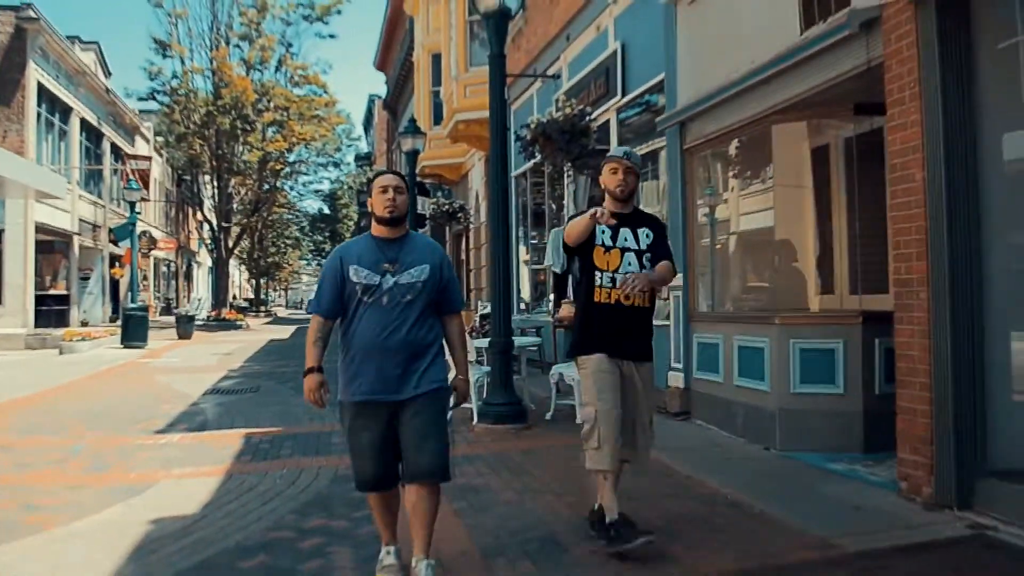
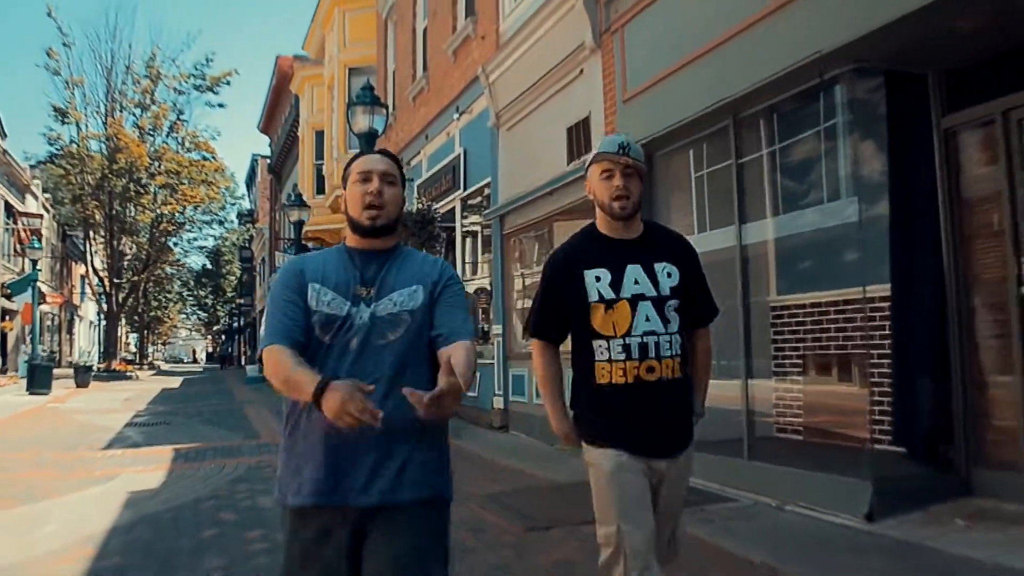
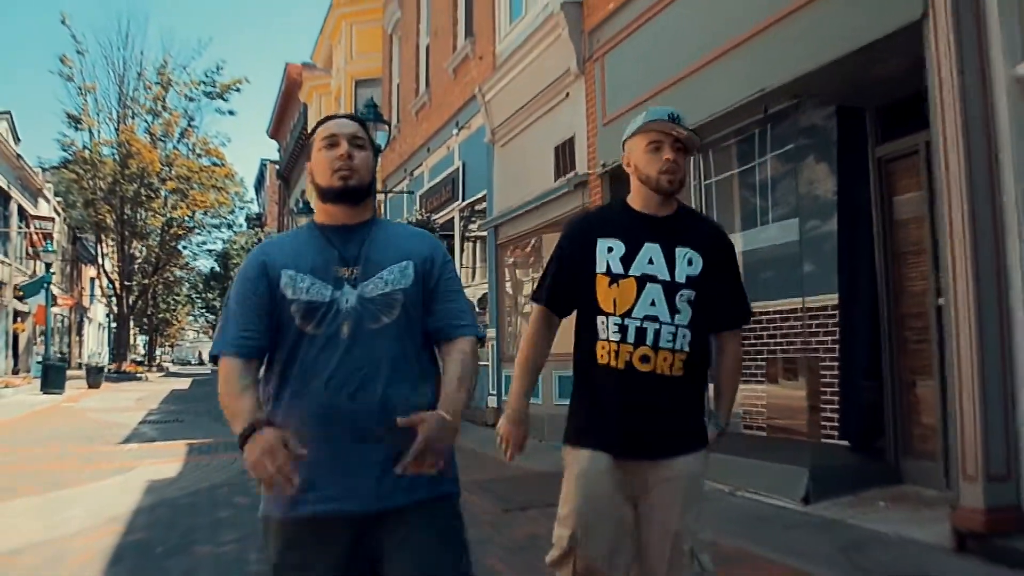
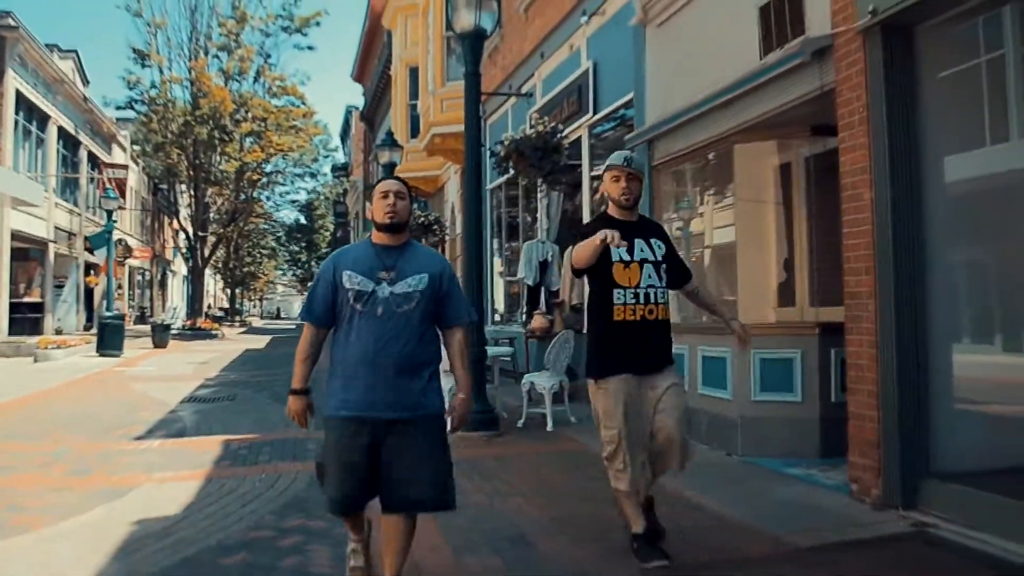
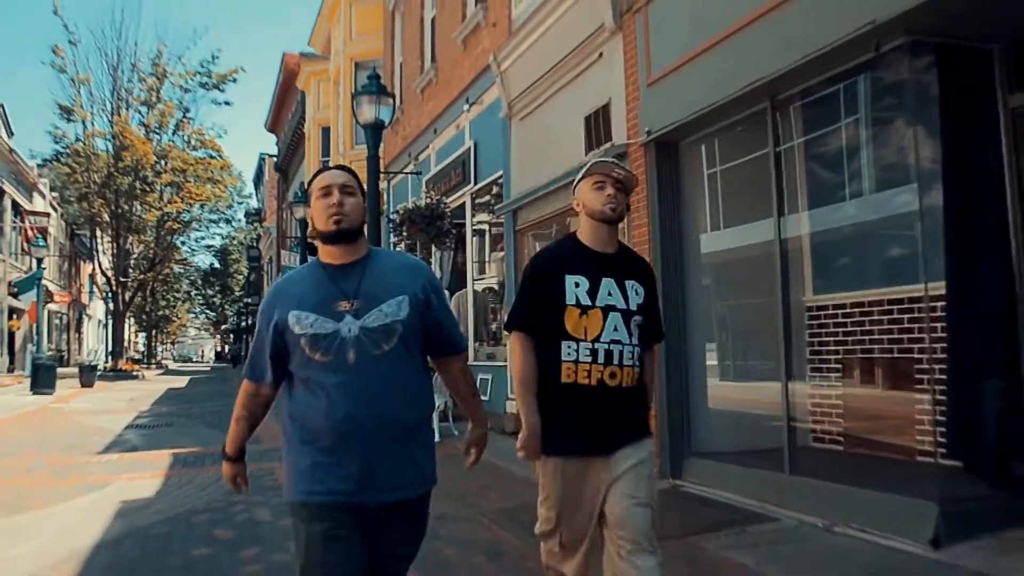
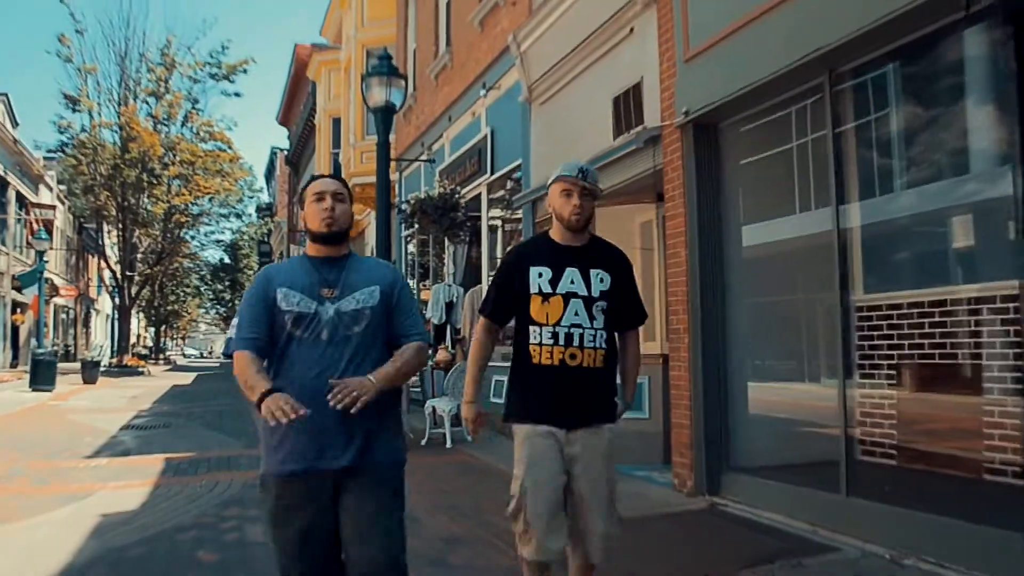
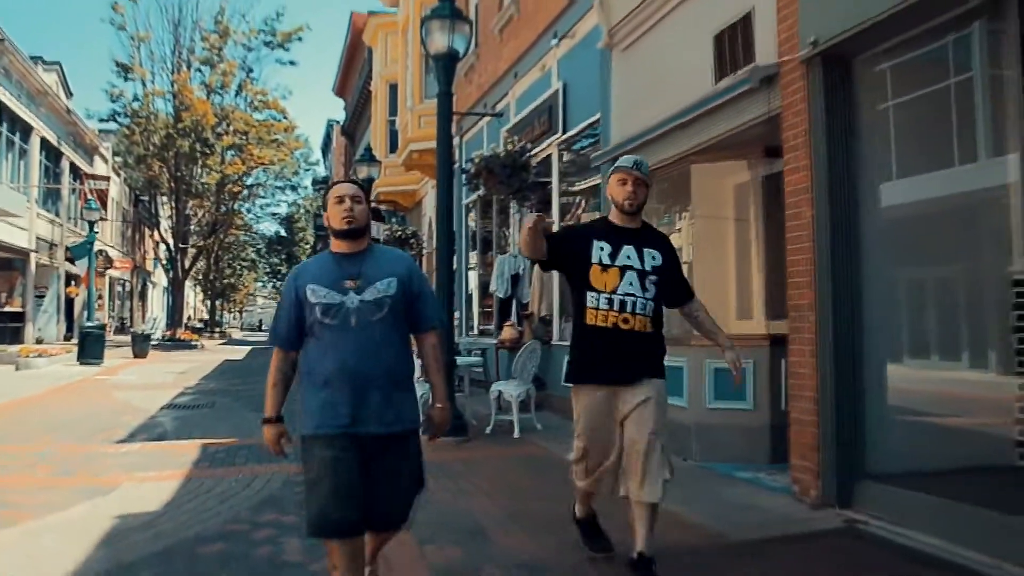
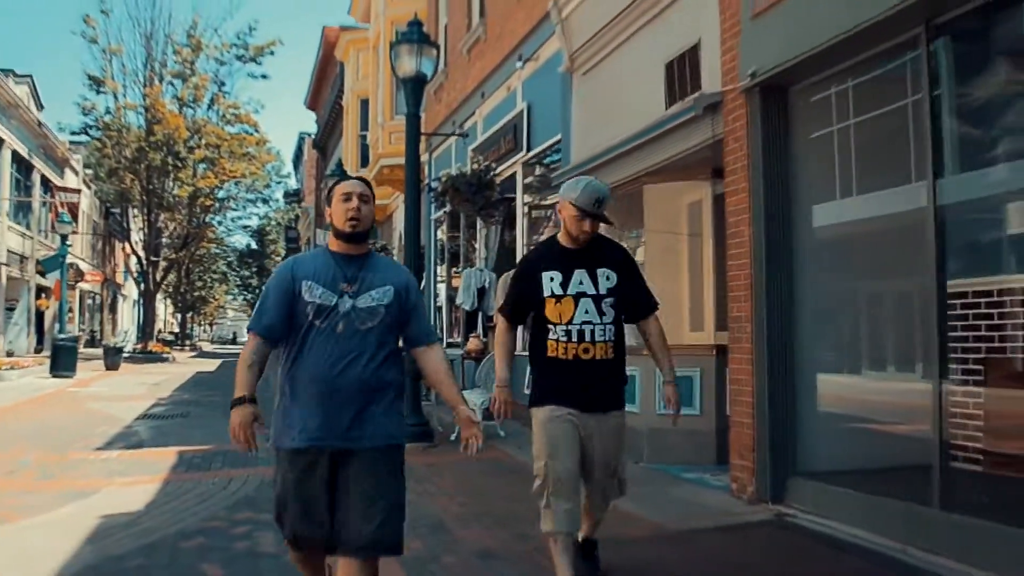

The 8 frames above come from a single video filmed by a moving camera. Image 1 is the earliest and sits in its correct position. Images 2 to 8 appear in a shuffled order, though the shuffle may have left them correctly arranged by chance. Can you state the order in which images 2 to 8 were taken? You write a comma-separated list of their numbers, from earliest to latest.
4, 7, 8, 6, 5, 2, 3
